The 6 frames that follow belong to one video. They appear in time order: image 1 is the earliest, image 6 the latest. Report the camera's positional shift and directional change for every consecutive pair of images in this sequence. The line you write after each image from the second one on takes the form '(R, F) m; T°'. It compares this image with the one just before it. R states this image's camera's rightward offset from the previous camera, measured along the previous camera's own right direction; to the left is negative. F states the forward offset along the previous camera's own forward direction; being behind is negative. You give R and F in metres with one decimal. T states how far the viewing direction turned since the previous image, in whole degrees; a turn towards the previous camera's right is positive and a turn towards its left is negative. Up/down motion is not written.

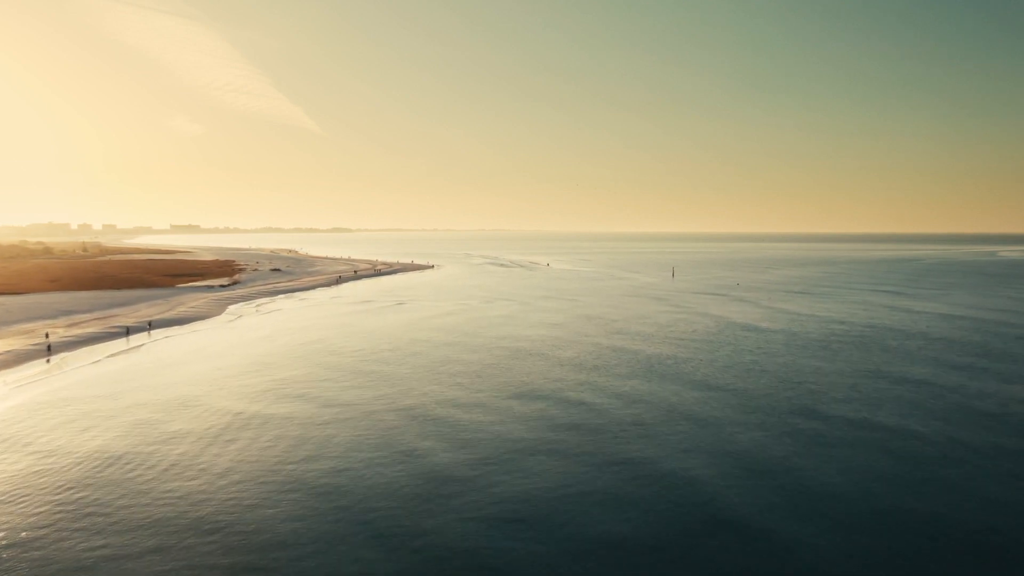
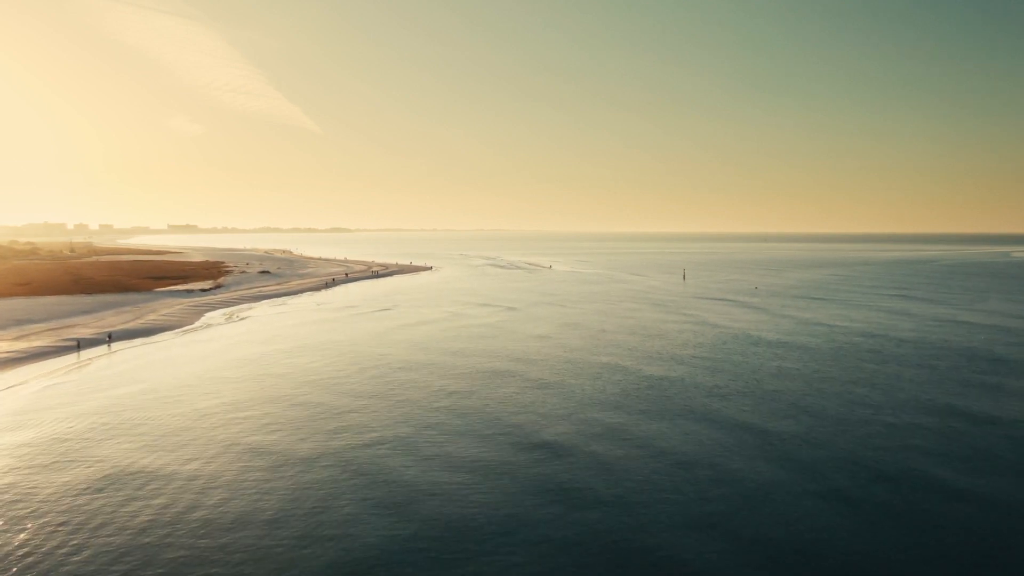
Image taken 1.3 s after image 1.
(-0.3, +5.1) m; 0°
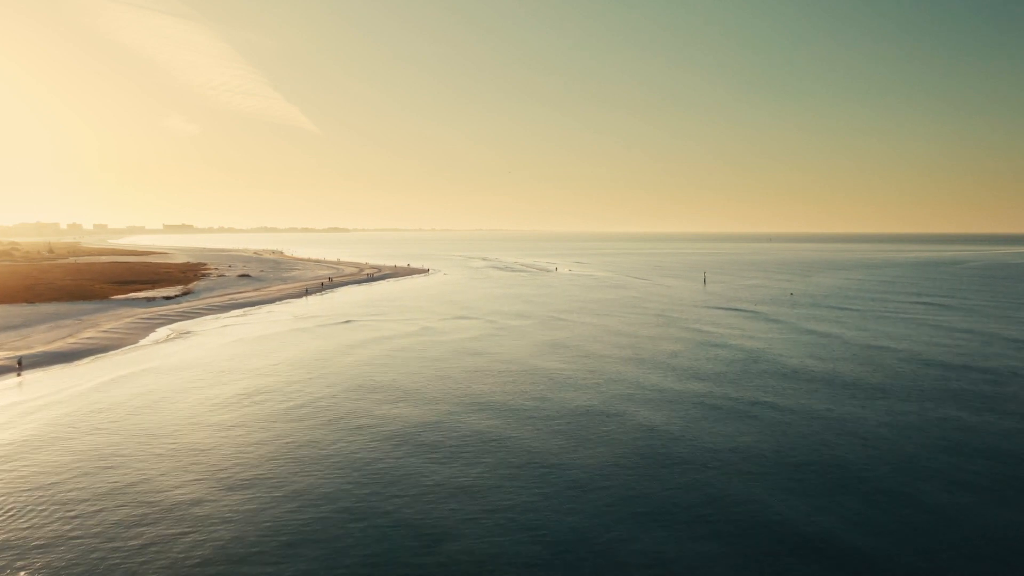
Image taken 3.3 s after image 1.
(-0.8, +8.4) m; 0°
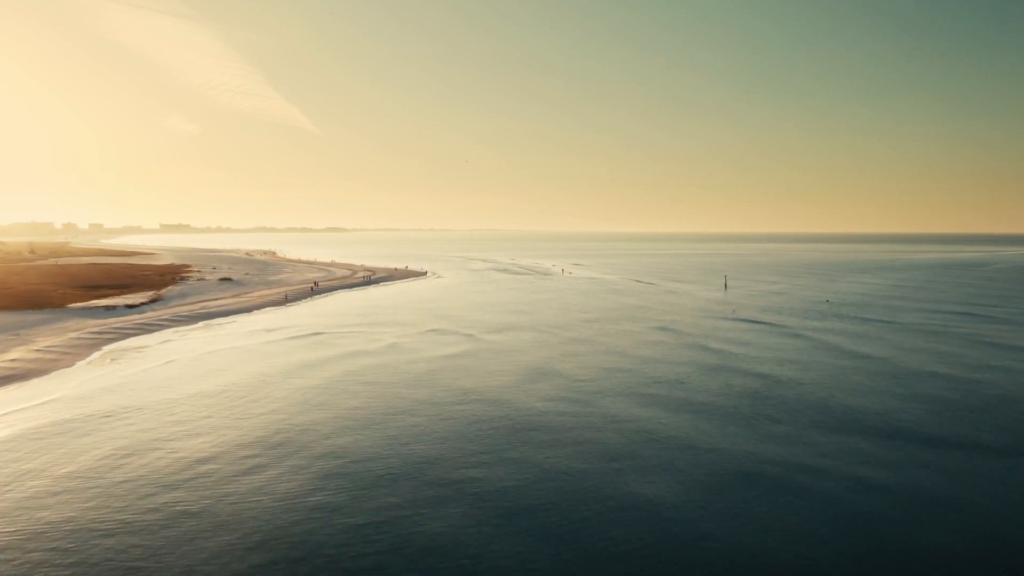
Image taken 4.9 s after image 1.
(-0.9, +7.1) m; 0°
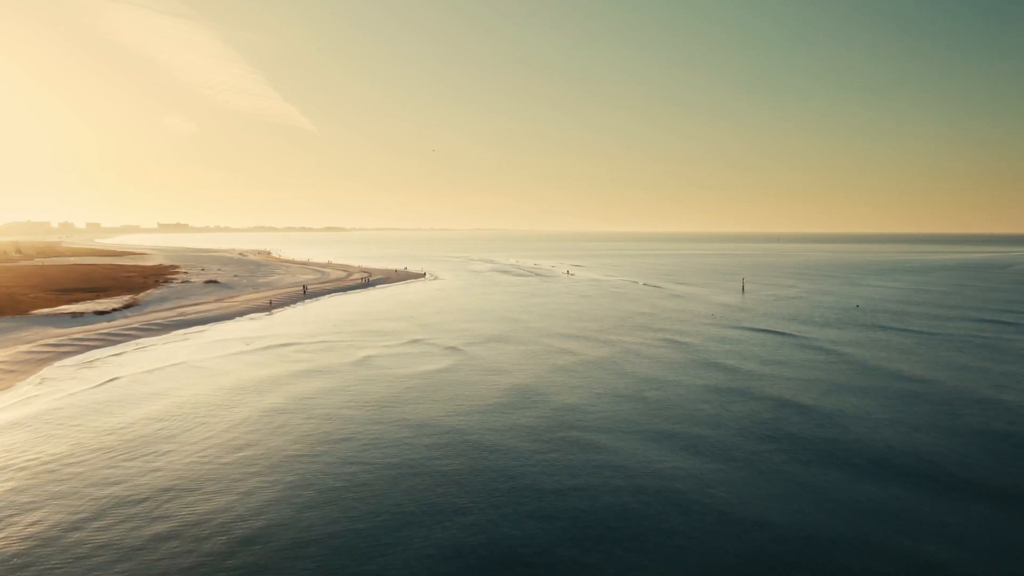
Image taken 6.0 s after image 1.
(-0.7, +4.9) m; 0°
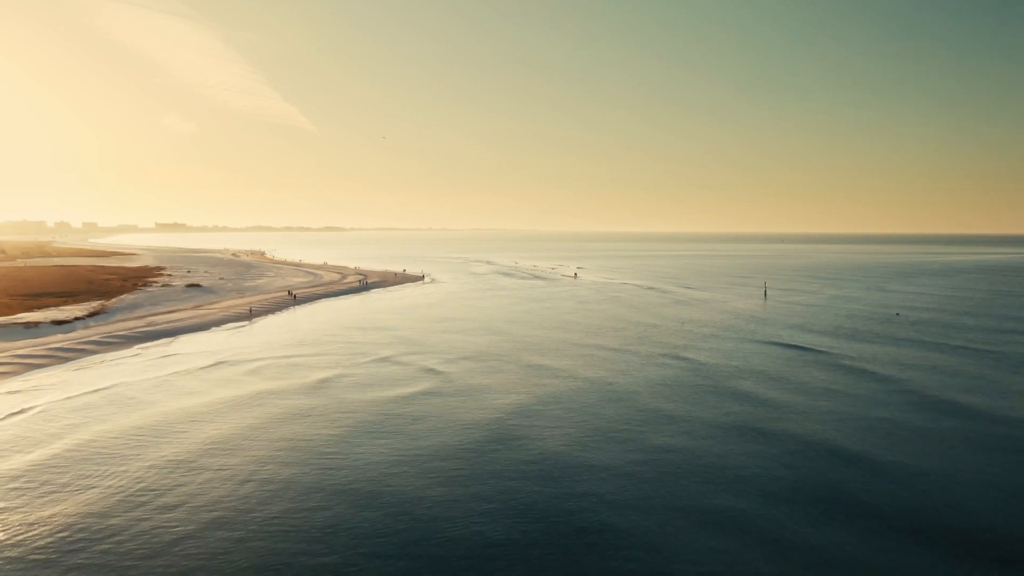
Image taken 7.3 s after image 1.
(-0.8, +5.5) m; 0°
